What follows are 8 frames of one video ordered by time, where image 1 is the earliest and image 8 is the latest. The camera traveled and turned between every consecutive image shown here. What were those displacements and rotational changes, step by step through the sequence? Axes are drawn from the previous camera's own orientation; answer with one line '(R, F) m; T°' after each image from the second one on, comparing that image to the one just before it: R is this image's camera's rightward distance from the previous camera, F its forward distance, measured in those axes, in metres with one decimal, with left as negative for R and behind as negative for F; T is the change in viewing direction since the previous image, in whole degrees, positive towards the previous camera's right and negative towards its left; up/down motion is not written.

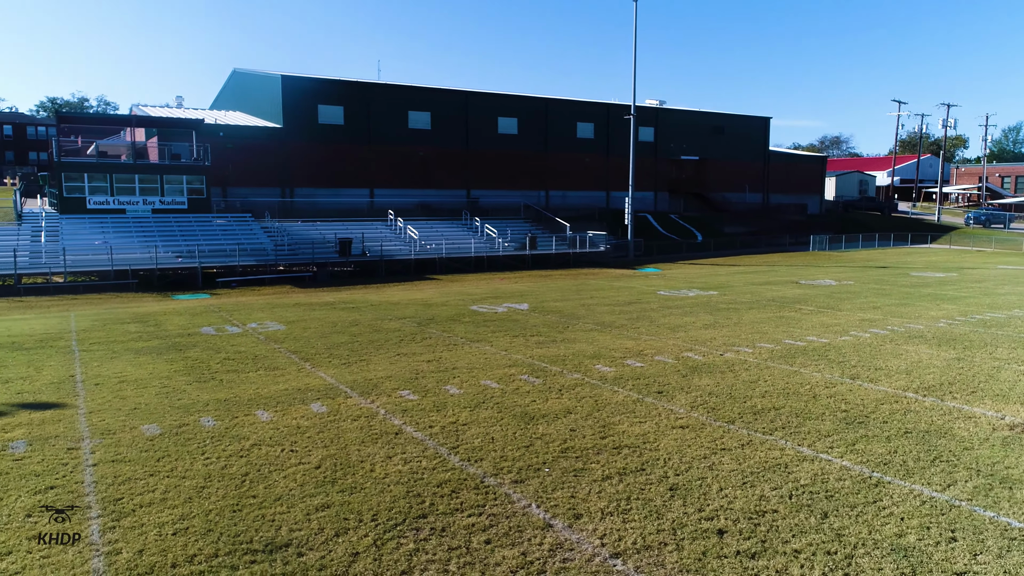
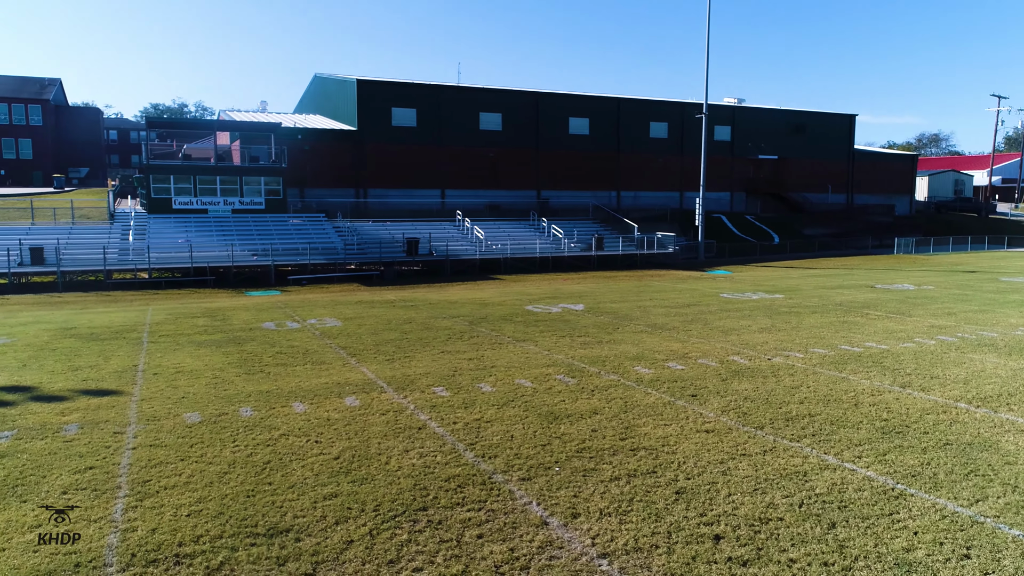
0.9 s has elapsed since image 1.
(+0.5, 0.0) m; -6°
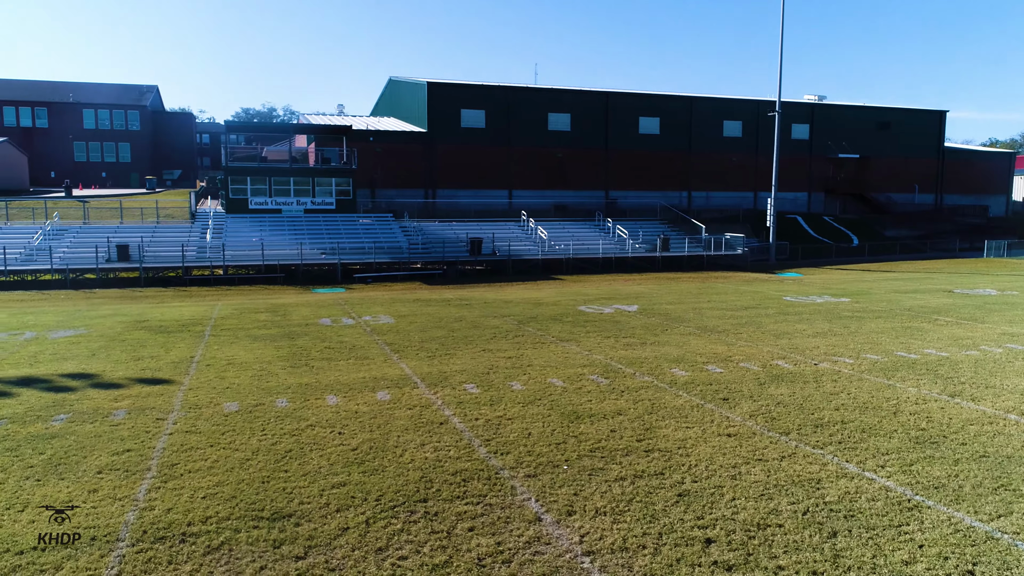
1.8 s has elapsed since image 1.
(+0.5, 0.0) m; -6°
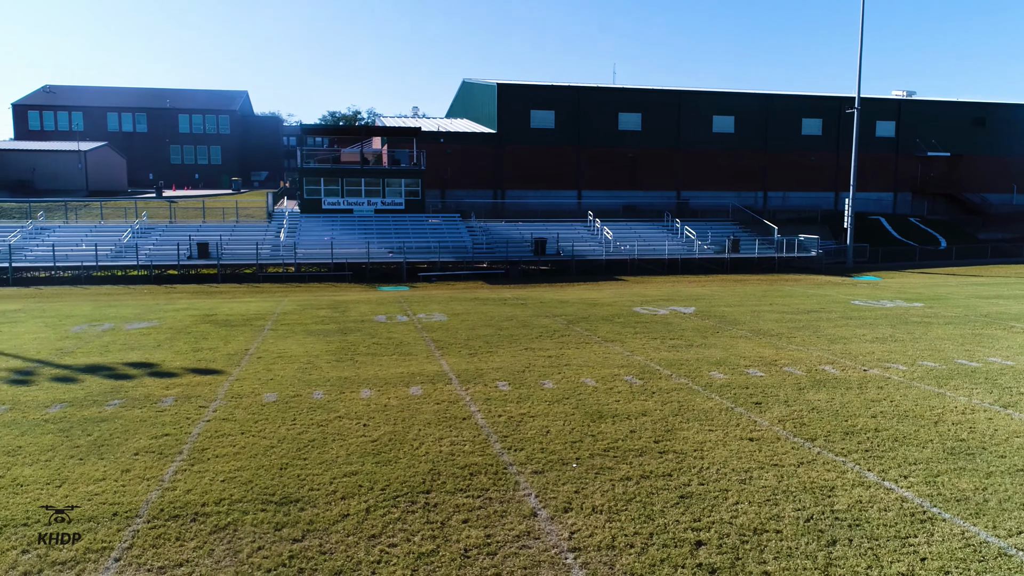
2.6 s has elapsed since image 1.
(+0.5, -0.1) m; -6°
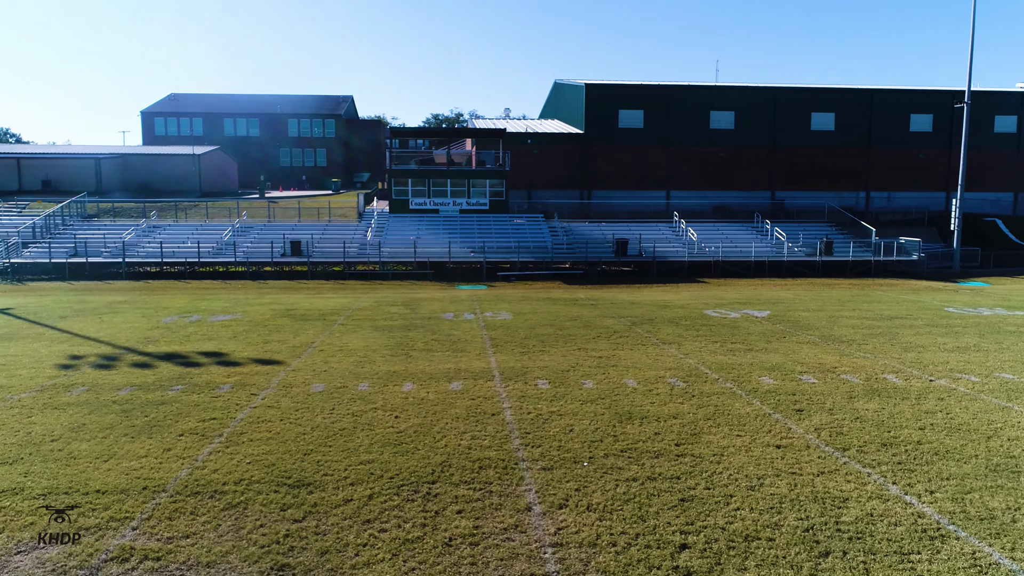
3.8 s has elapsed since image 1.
(+0.7, -0.1) m; -8°
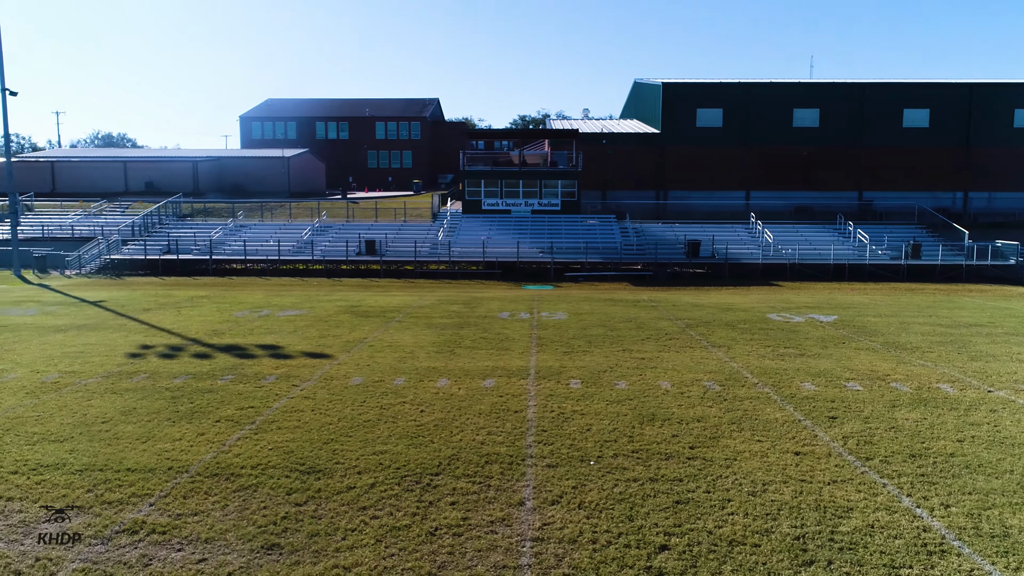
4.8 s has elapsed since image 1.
(+0.6, -0.1) m; -7°
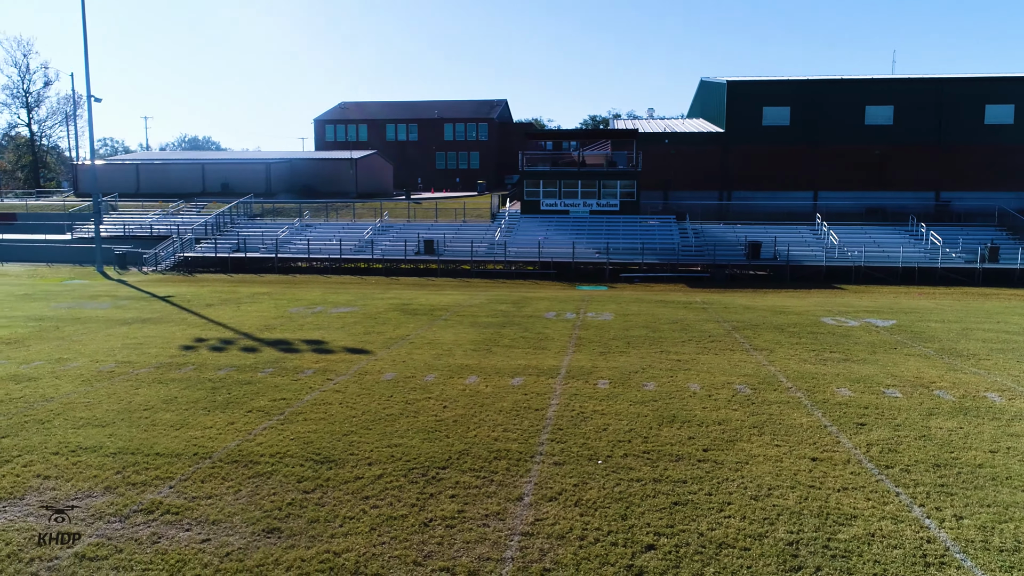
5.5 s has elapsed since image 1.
(+0.5, -0.1) m; -5°
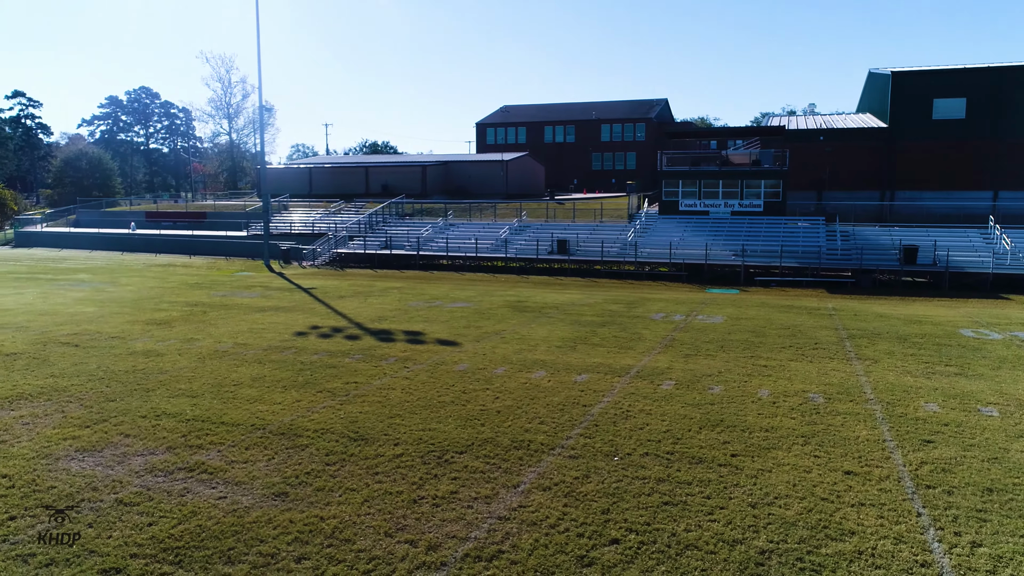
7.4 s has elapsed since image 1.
(+1.2, 0.0) m; -13°
